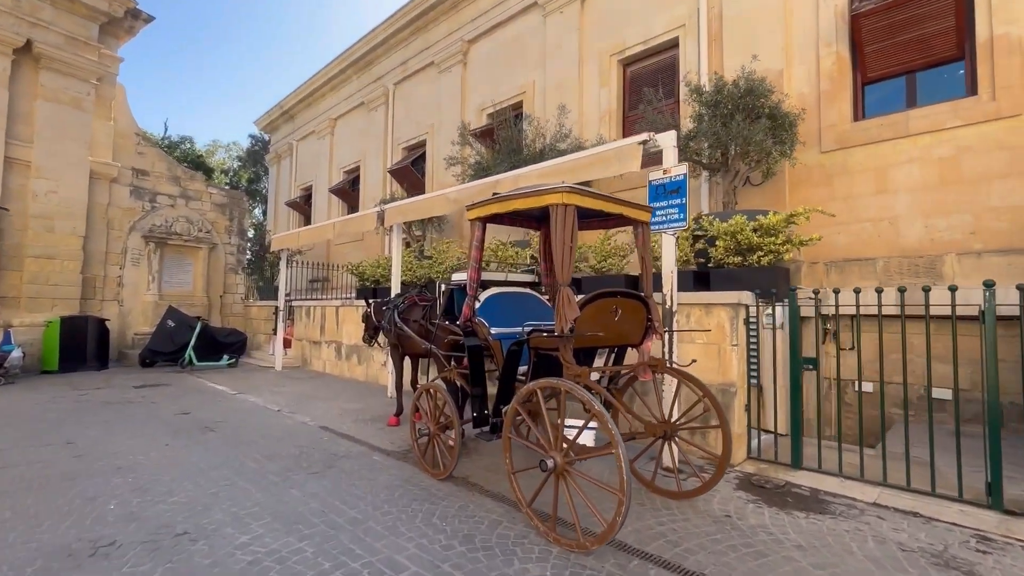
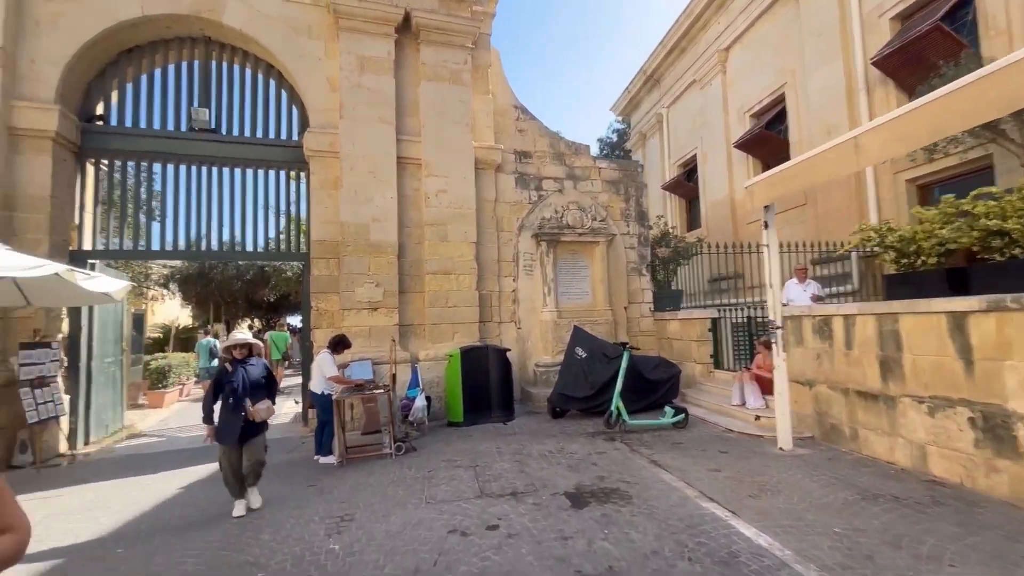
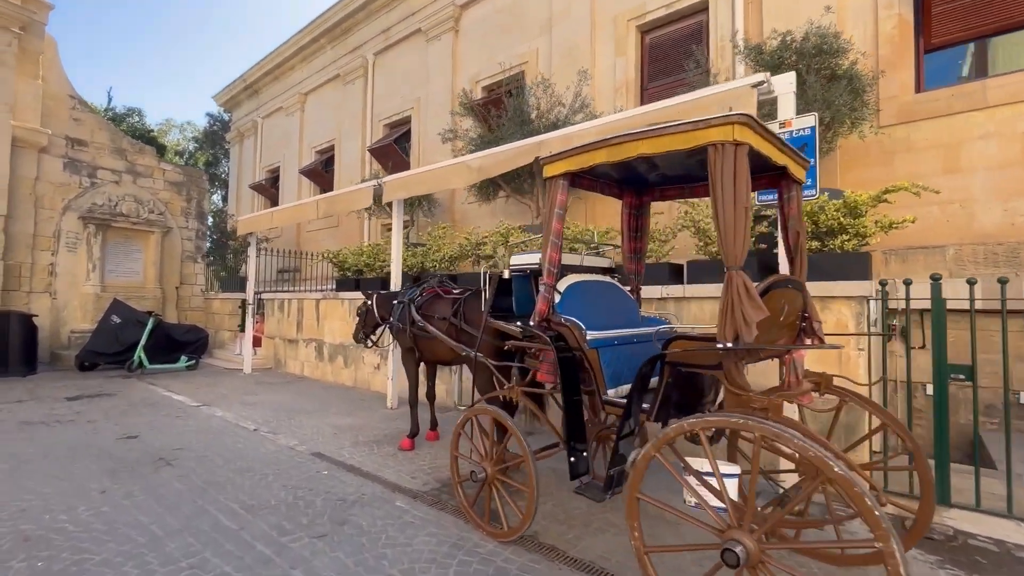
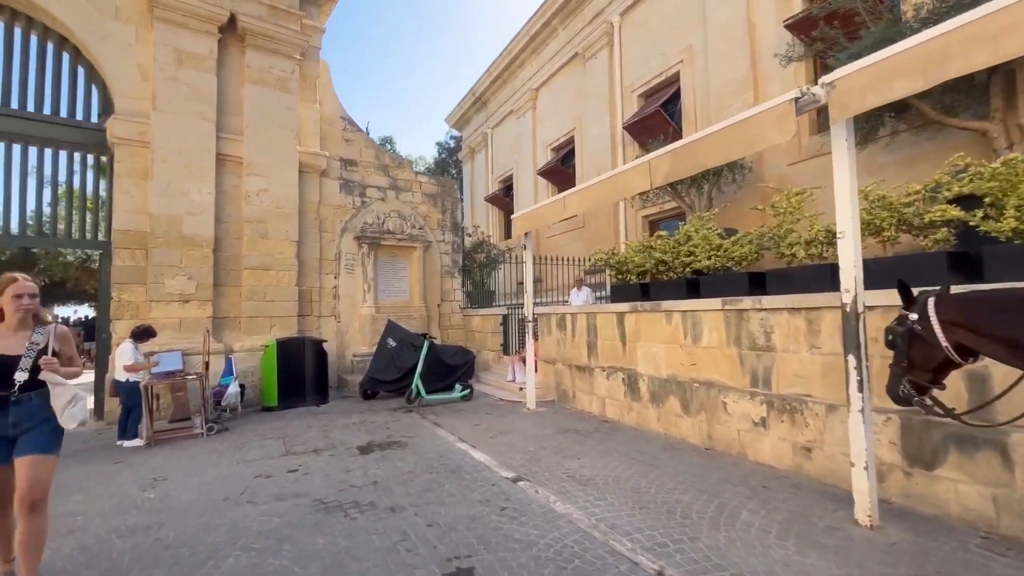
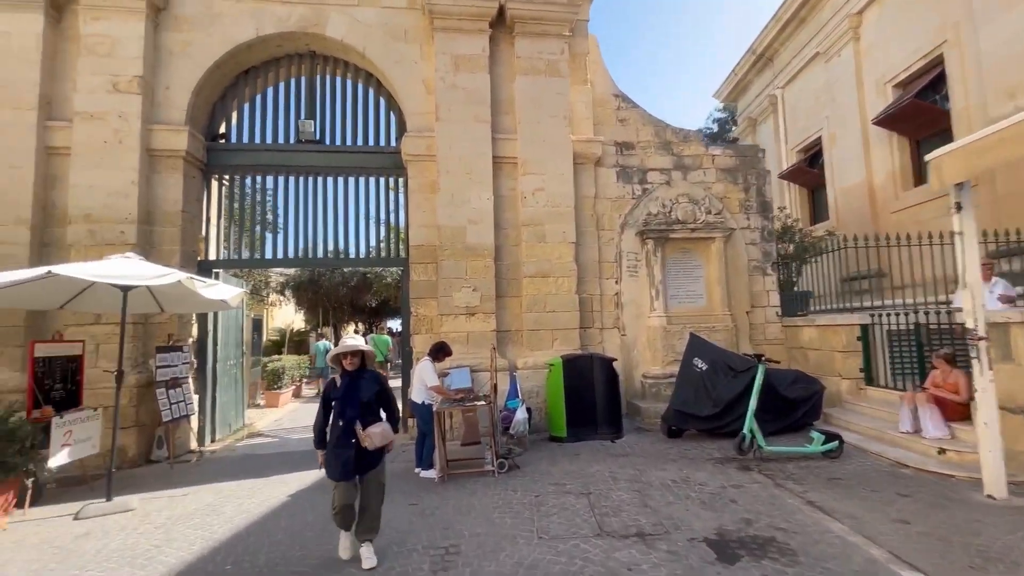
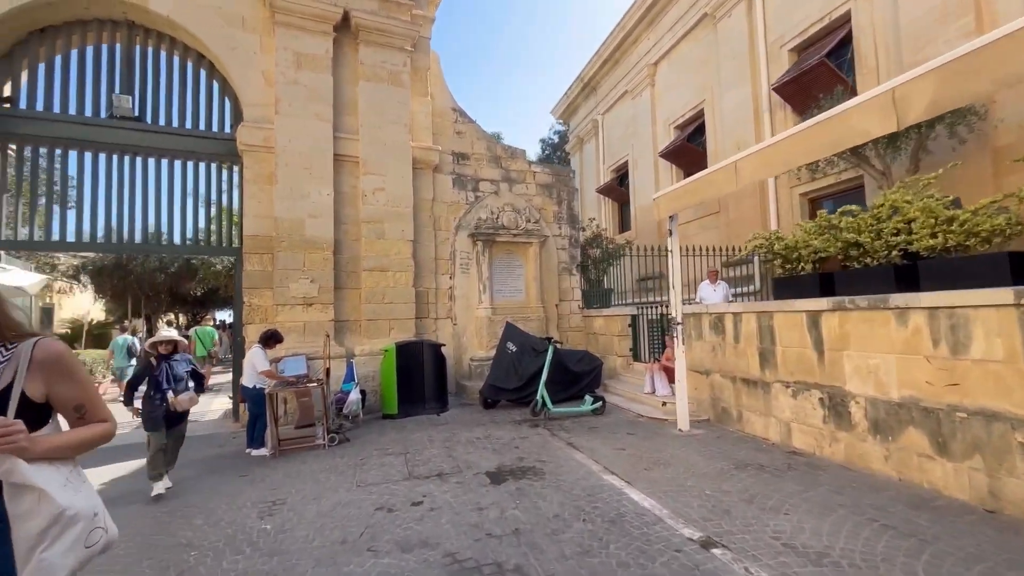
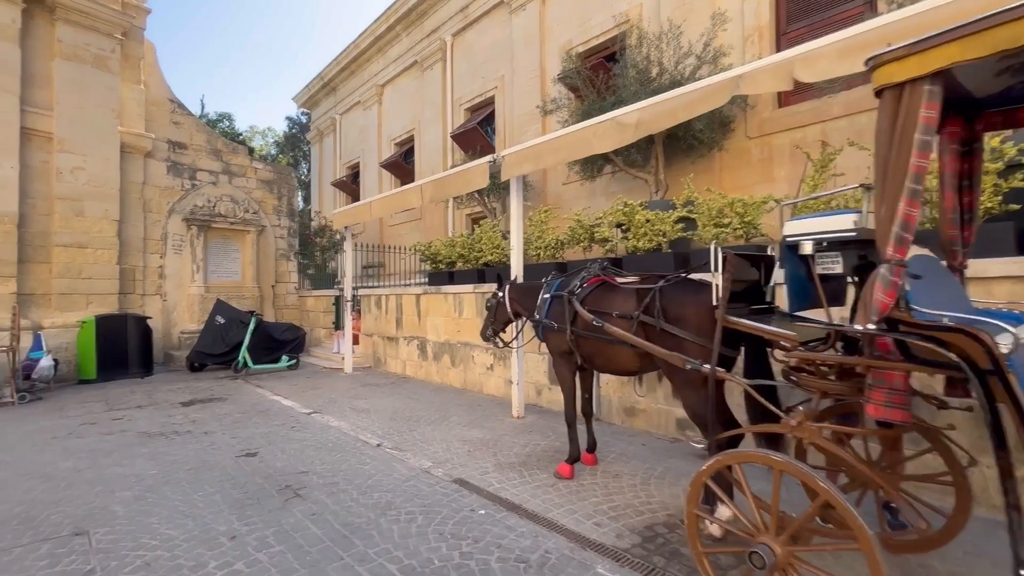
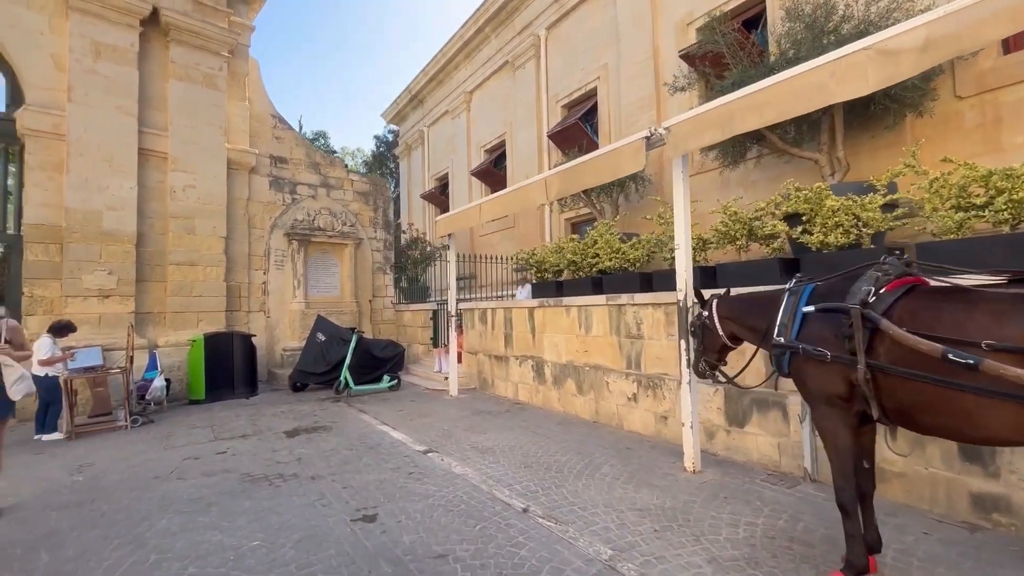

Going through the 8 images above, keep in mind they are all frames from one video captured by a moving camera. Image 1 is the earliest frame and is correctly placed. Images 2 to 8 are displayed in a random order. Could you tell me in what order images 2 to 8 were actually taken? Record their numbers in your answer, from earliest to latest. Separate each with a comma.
3, 7, 8, 4, 6, 2, 5
